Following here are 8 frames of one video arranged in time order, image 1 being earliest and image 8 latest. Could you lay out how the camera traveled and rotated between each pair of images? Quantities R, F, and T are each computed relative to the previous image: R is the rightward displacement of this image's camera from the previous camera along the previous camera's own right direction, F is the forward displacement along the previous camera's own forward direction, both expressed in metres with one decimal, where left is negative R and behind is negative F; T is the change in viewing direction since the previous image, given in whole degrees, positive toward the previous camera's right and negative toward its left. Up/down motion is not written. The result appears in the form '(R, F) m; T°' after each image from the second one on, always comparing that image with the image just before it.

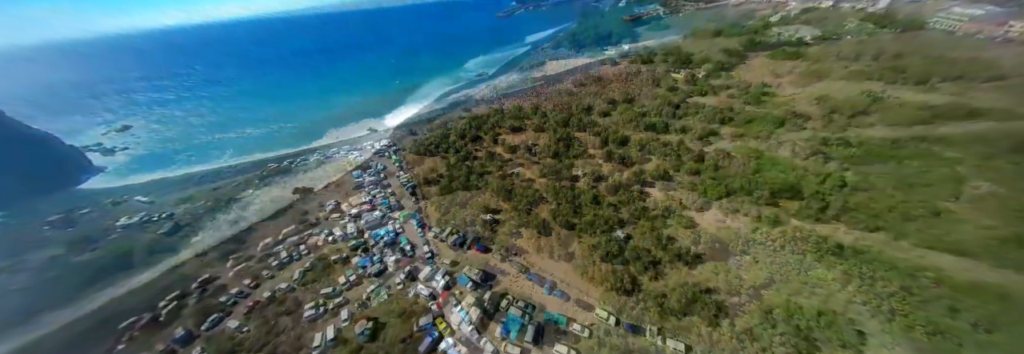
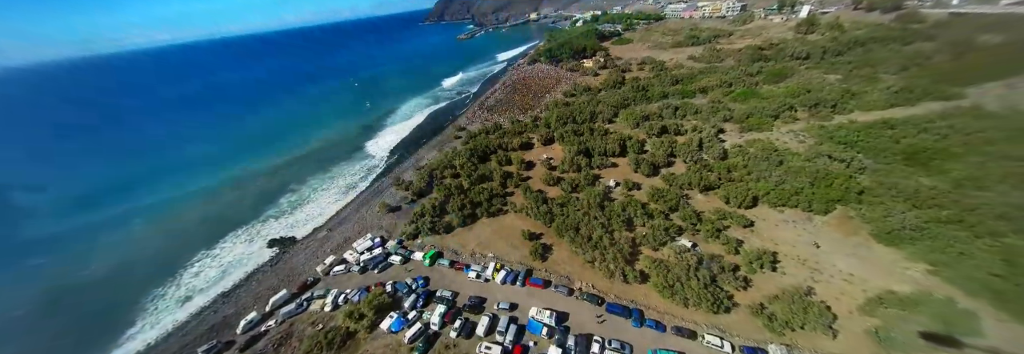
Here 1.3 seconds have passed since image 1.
(-7.4, +3.9) m; +9°
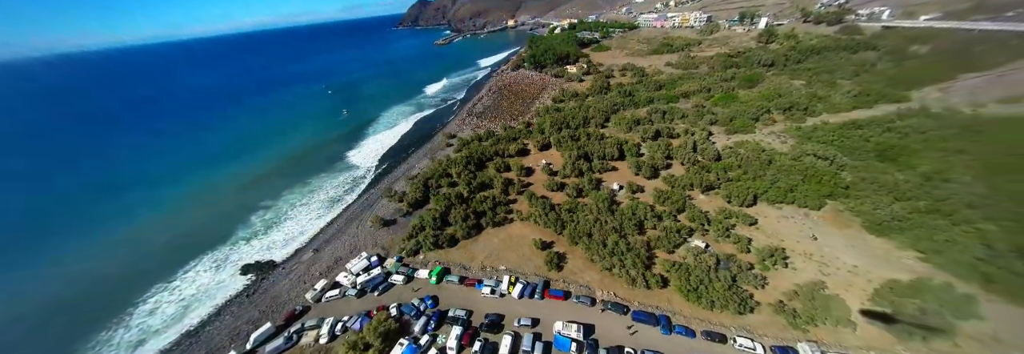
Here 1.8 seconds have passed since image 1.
(-3.1, +1.3) m; +5°
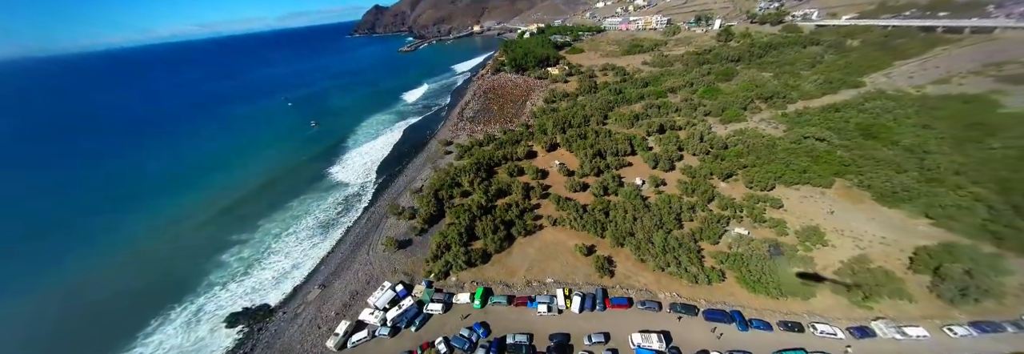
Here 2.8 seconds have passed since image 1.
(-5.8, +2.4) m; +7°
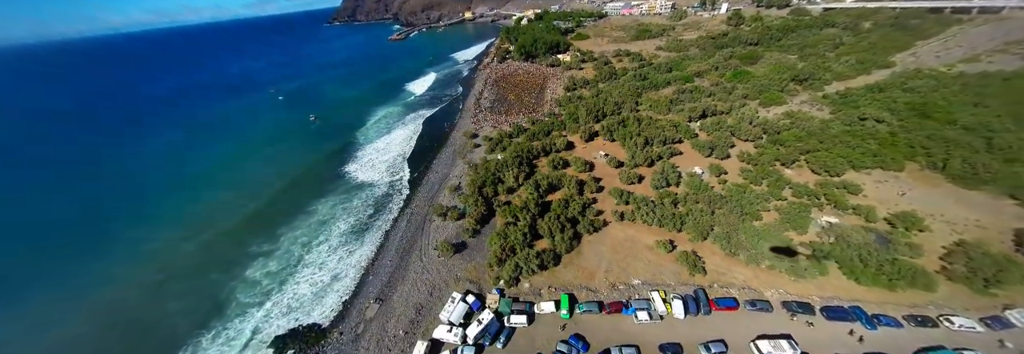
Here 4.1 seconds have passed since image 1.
(-6.4, +2.8) m; +3°
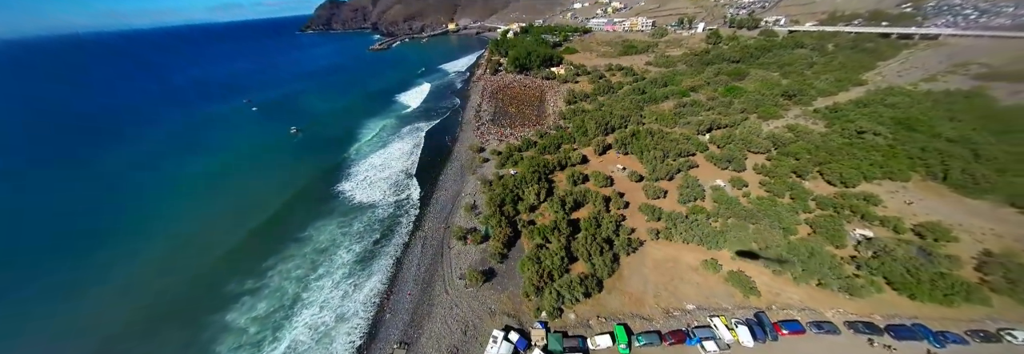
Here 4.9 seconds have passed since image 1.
(-4.3, +2.1) m; +5°
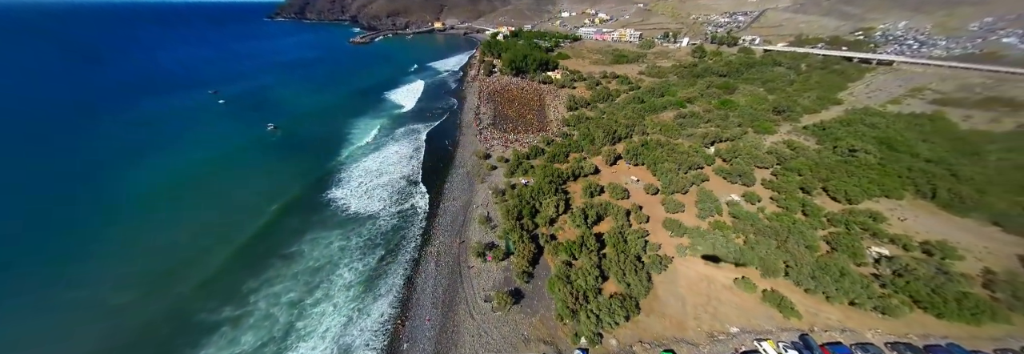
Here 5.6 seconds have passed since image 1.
(-3.9, +2.0) m; +5°
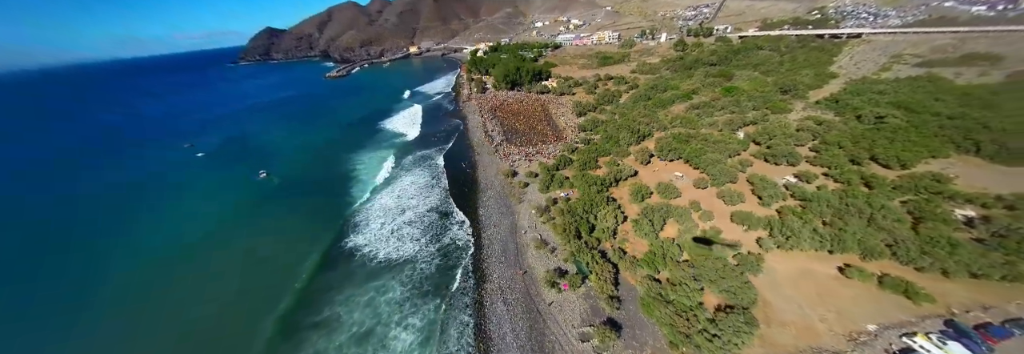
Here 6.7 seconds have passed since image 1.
(-5.2, +2.8) m; +3°
